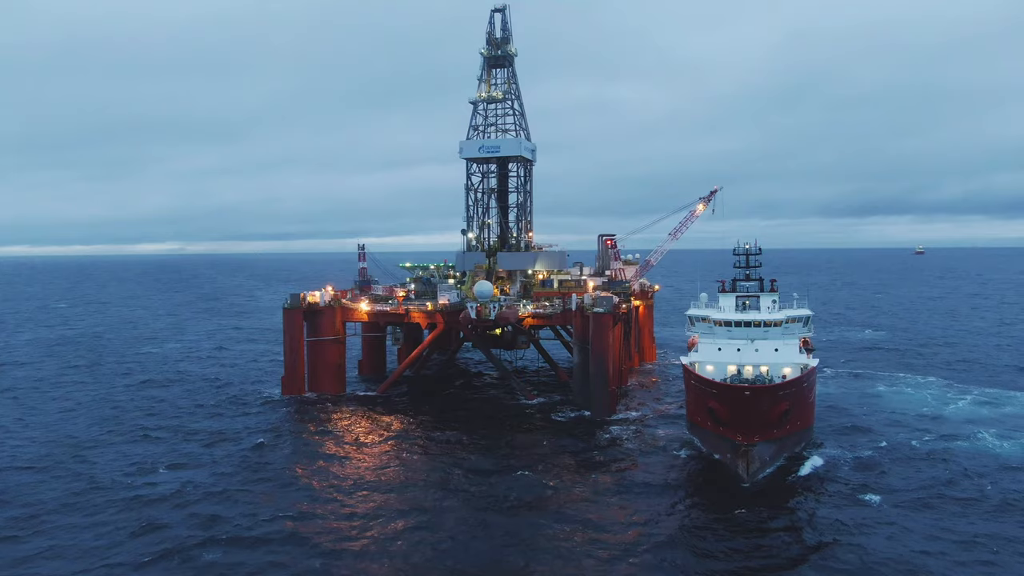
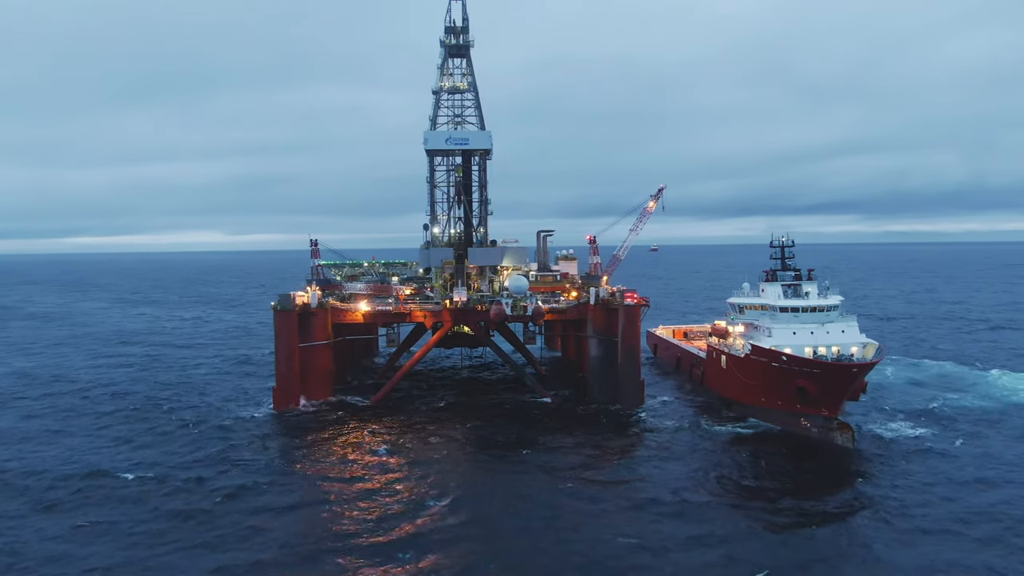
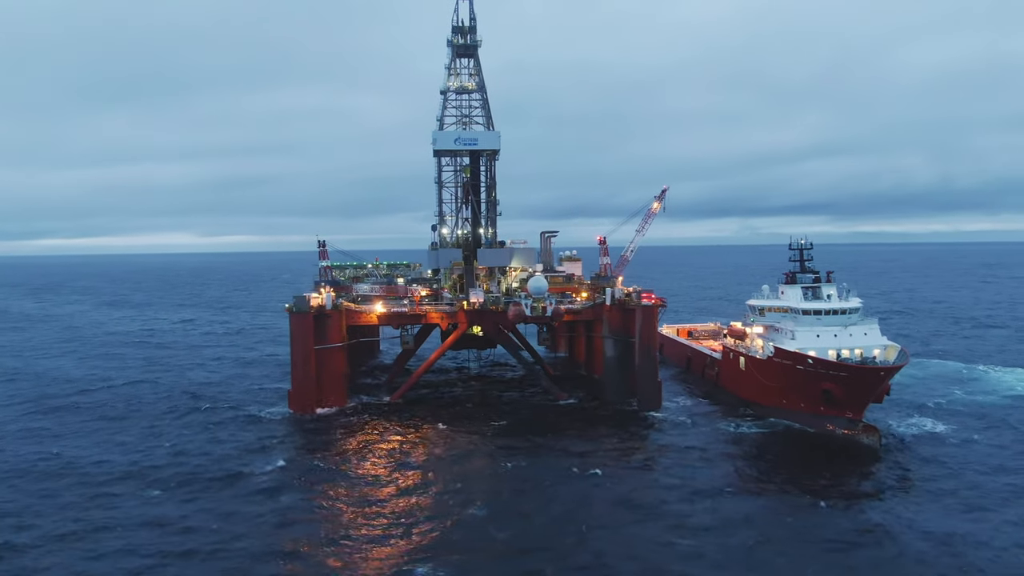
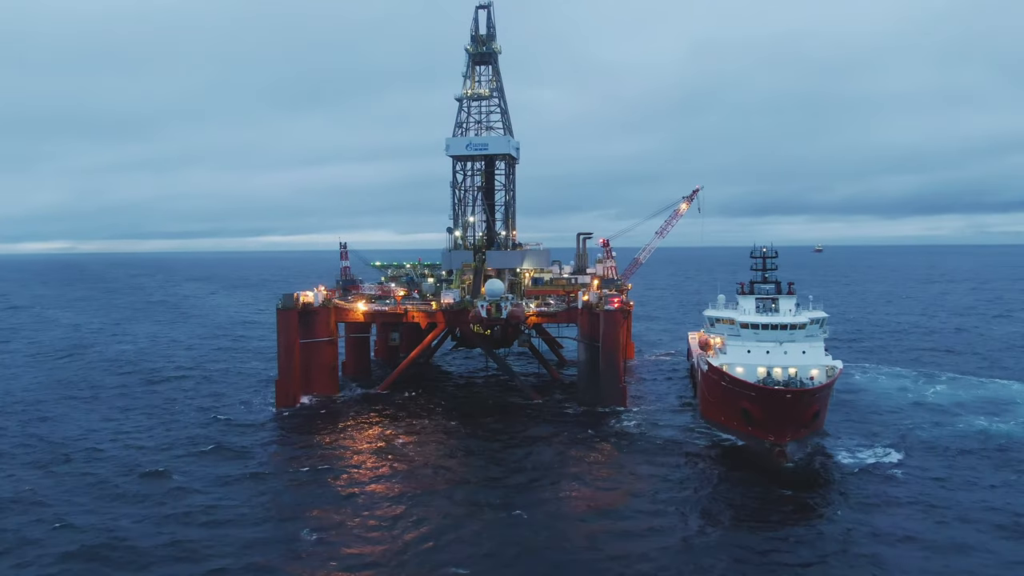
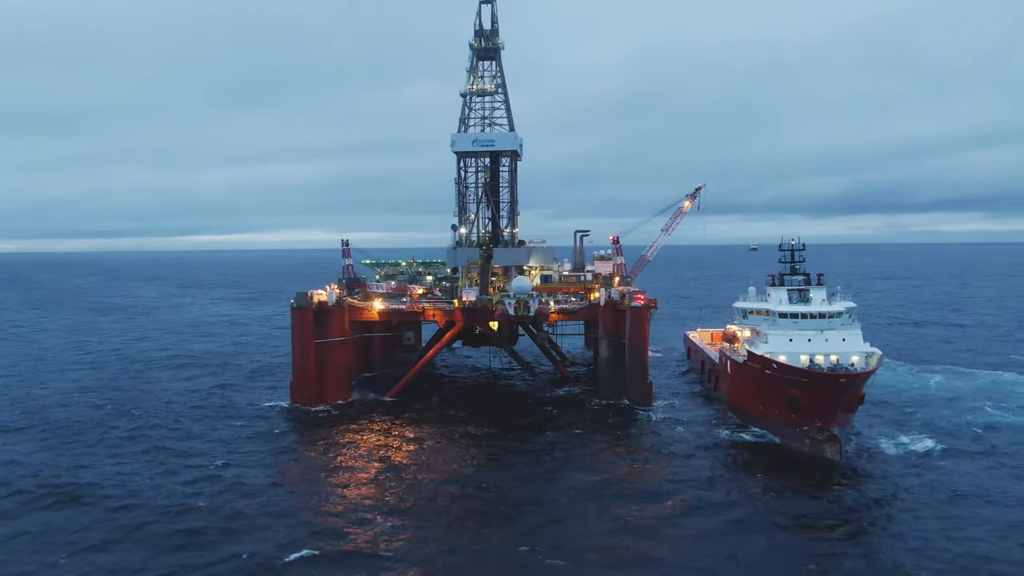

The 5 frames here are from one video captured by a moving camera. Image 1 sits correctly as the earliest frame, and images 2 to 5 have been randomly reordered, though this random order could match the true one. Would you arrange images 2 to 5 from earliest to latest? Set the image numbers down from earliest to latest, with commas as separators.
4, 5, 2, 3
